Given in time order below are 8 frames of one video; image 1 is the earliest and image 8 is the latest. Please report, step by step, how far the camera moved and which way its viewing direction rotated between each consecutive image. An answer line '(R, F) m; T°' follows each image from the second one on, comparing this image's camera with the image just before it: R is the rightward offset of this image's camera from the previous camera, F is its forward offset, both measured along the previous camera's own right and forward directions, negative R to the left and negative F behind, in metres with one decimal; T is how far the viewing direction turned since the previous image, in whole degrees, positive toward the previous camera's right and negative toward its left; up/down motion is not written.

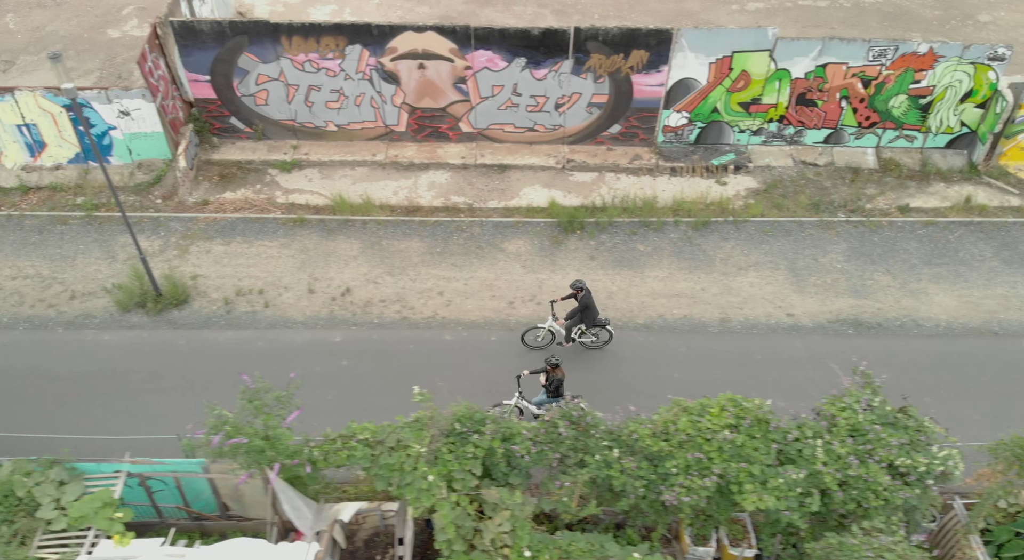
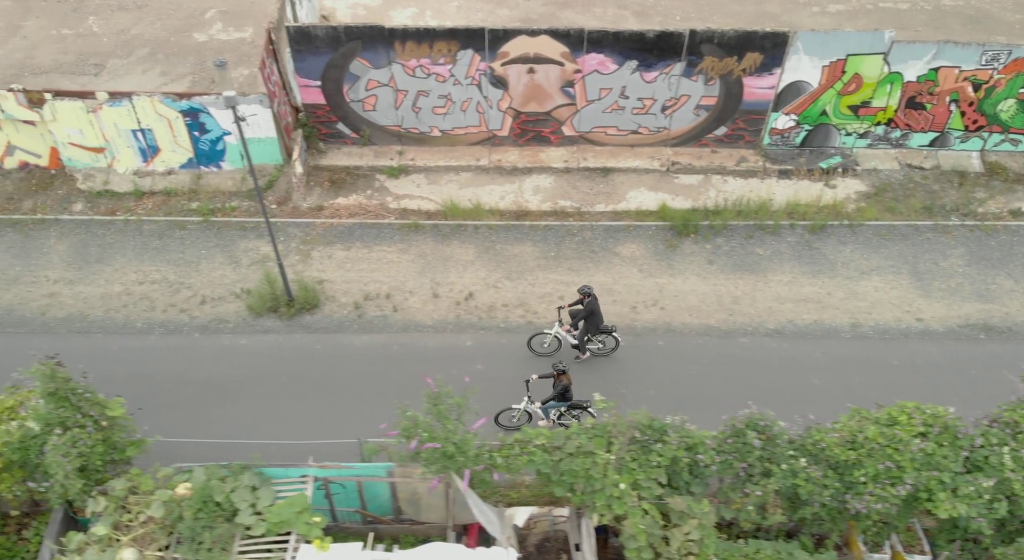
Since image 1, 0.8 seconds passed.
(-2.0, 0.0) m; 0°
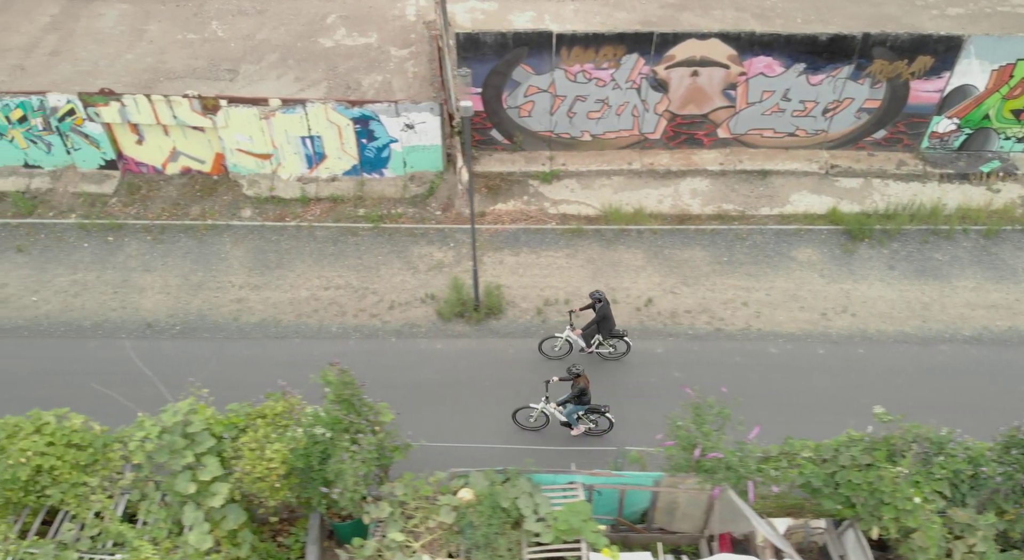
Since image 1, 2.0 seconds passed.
(-2.9, 0.0) m; -1°
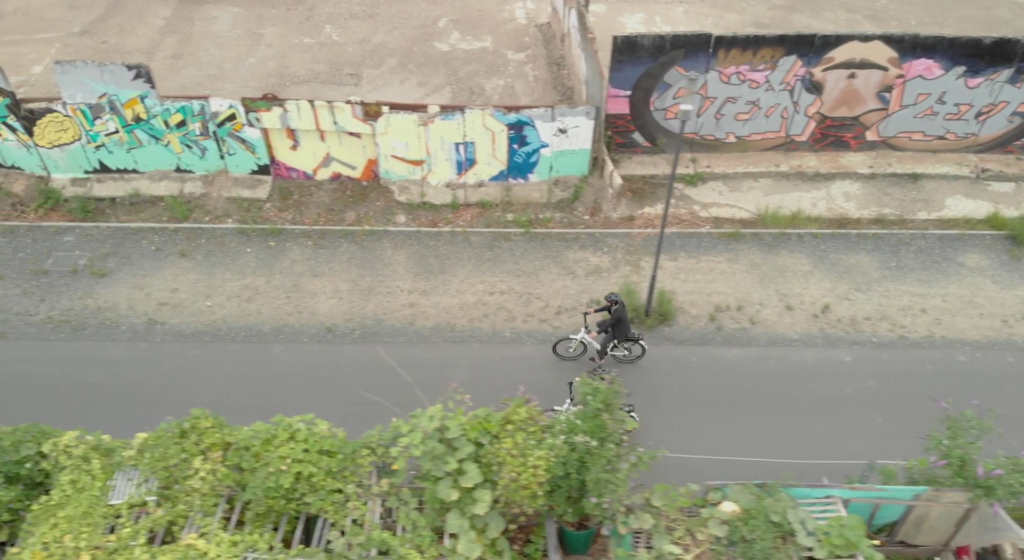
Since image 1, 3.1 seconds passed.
(-2.7, +0.1) m; -1°
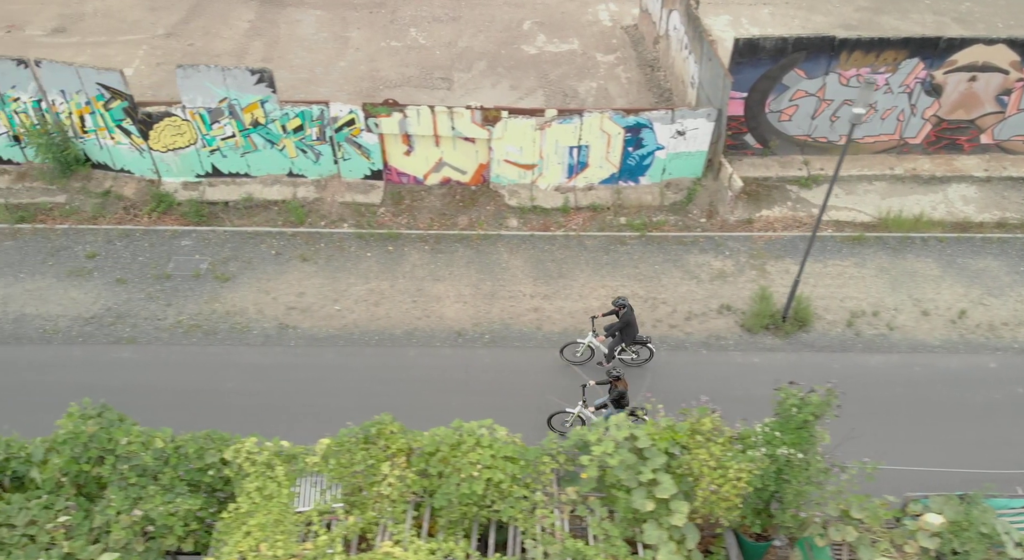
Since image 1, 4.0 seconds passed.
(-2.0, +0.1) m; 0°
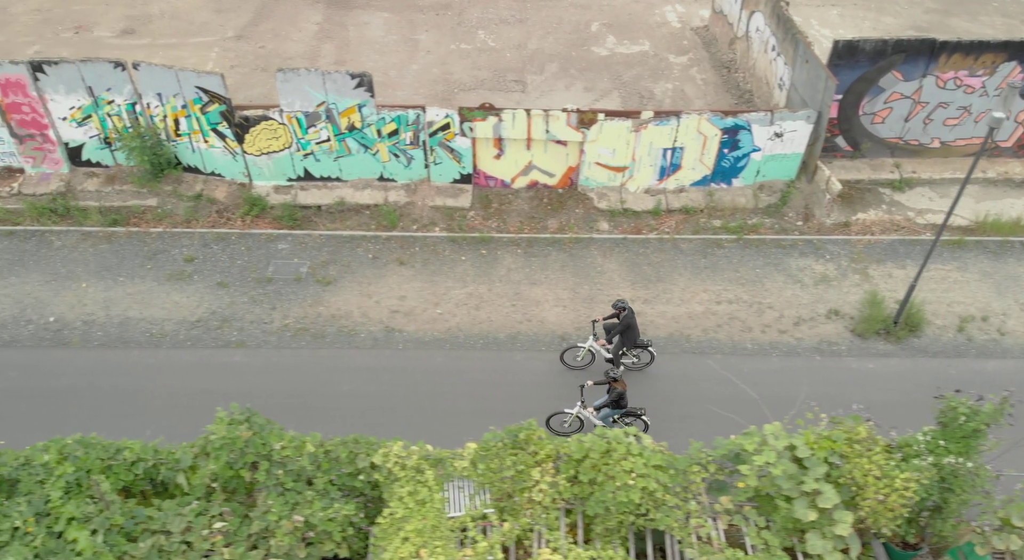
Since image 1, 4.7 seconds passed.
(-1.6, 0.0) m; 0°
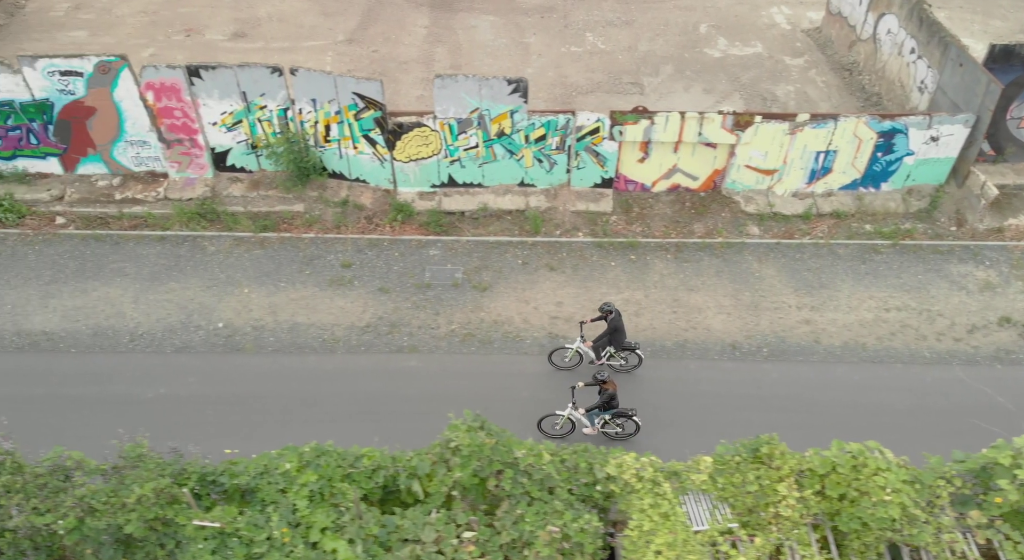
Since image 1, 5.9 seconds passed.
(-2.6, 0.0) m; 0°
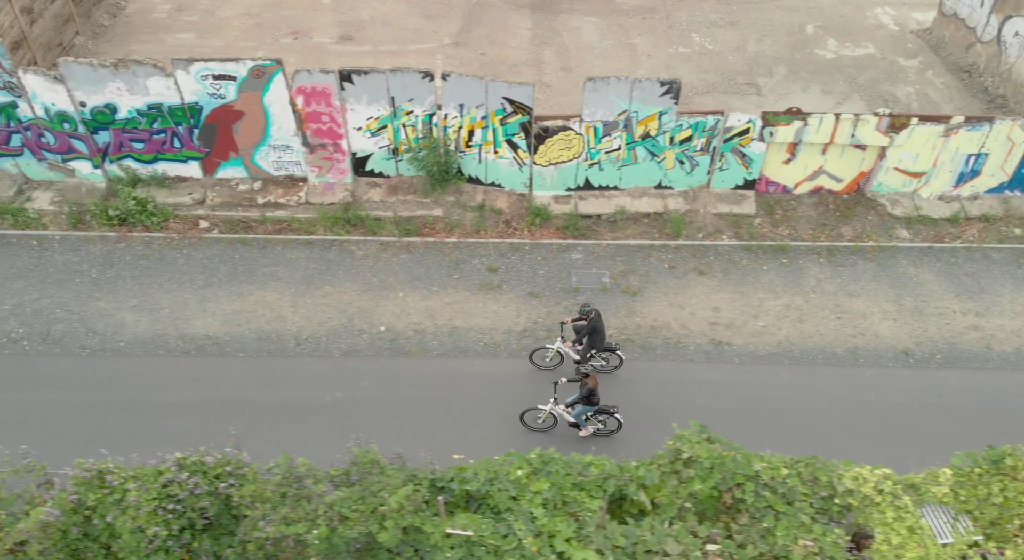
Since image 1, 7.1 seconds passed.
(-2.5, 0.0) m; 0°
